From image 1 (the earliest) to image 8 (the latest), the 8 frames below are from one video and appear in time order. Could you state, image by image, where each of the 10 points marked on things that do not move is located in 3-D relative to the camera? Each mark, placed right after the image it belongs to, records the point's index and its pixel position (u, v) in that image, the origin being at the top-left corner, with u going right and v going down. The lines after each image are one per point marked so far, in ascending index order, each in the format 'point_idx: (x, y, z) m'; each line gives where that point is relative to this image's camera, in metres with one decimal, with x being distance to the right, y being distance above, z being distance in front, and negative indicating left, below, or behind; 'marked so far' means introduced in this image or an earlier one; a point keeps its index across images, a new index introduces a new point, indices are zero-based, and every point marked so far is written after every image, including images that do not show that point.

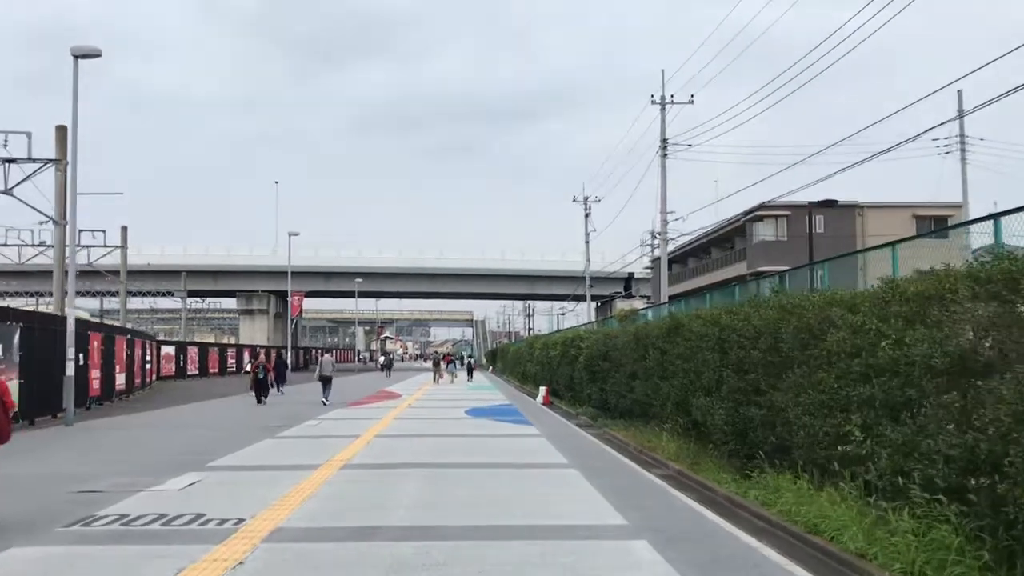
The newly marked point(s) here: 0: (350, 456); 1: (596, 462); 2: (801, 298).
0: (-2.5, -2.6, +14.9) m
1: (+1.3, -2.6, +14.6) m
2: (+3.2, -0.1, +10.9) m
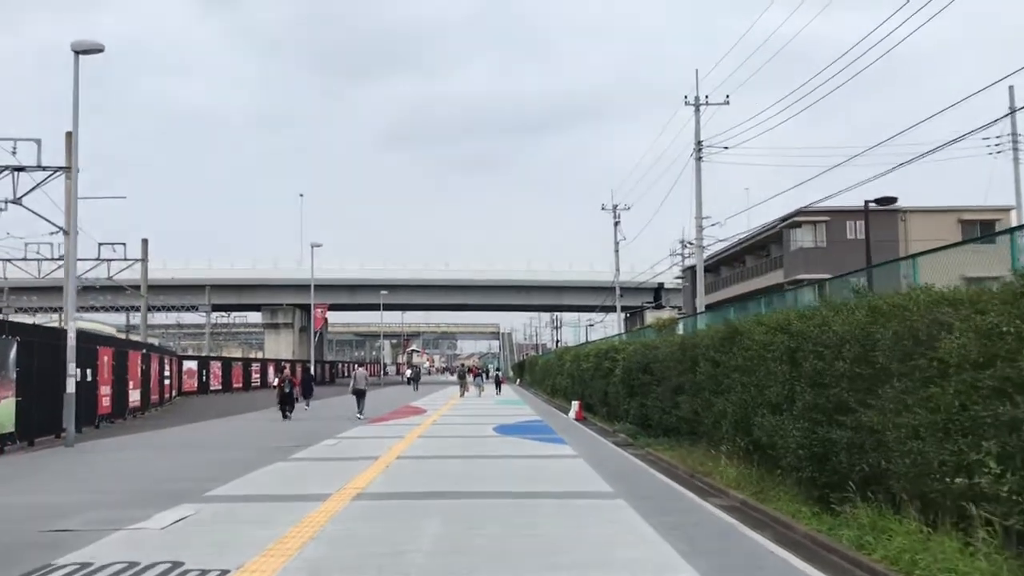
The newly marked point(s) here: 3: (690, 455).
0: (-2.0, -2.7, +13.2) m
1: (+1.8, -2.7, +12.8) m
2: (+3.6, -0.1, +9.1) m
3: (+3.0, -2.9, +16.3) m
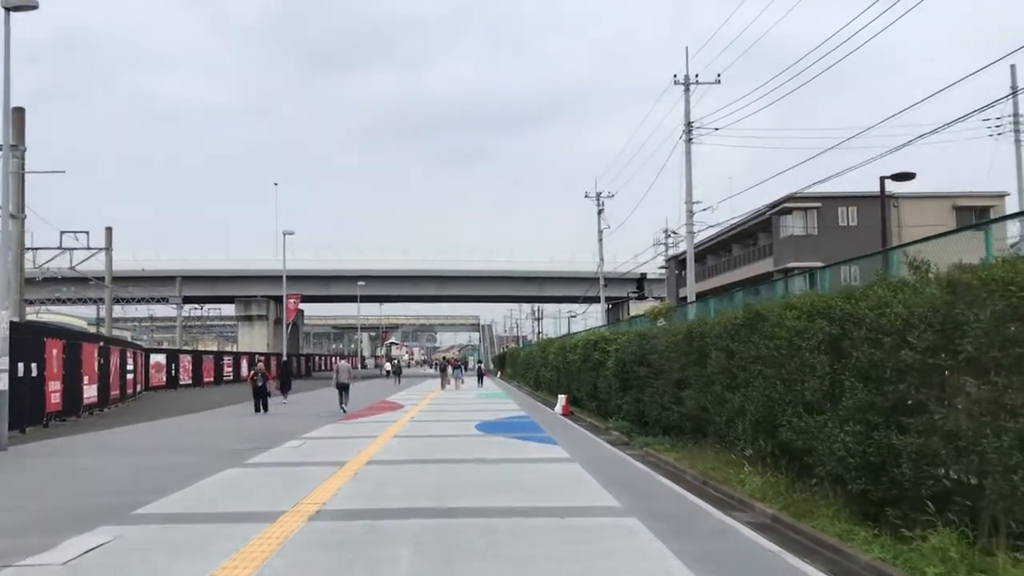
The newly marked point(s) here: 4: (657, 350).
0: (-2.2, -2.4, +11.2) m
1: (+1.7, -2.4, +10.9) m
2: (+3.5, +0.1, +7.2) m
3: (+2.8, -2.6, +14.5) m
4: (+2.8, -1.2, +18.8) m
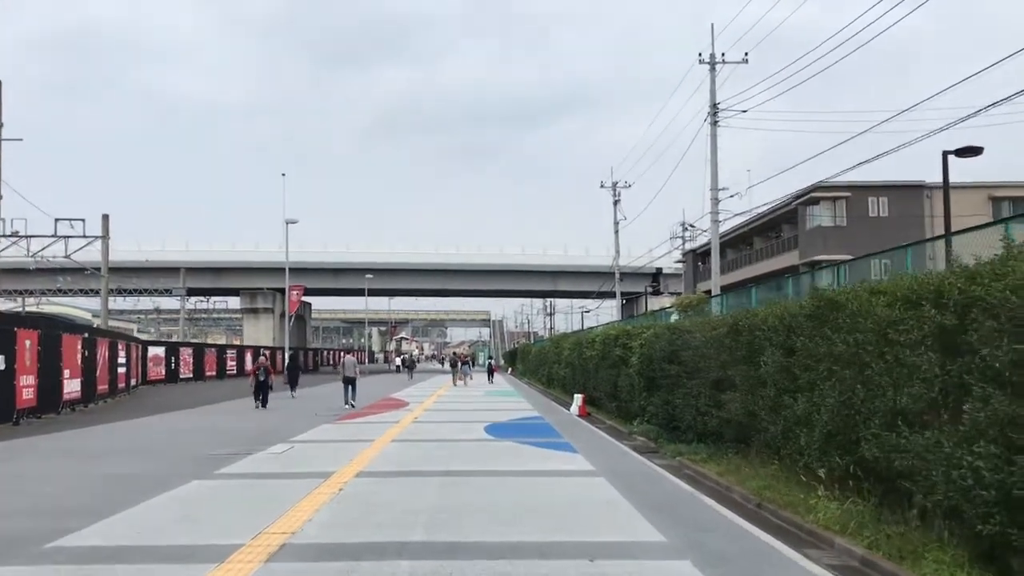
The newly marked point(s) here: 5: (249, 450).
0: (-2.0, -2.2, +9.0) m
1: (+1.8, -2.2, +8.6) m
2: (+3.7, +0.3, +4.9) m
3: (+3.0, -2.4, +12.2) m
4: (+3.1, -1.0, +16.6) m
5: (-4.4, -2.7, +16.3) m
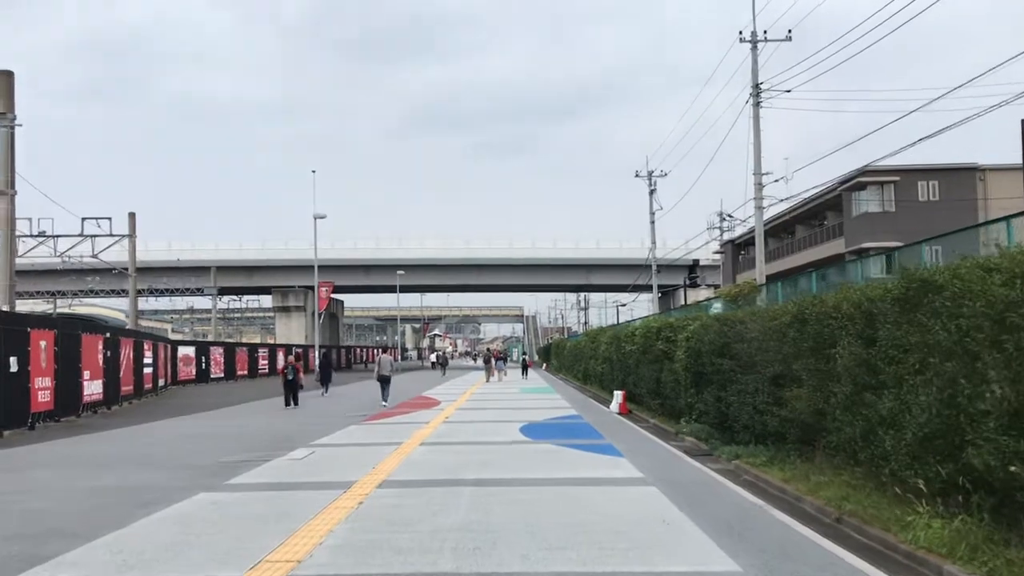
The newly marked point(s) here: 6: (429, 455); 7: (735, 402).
0: (-1.7, -2.1, +7.7) m
1: (+2.1, -2.1, +7.2) m
2: (+3.8, +0.5, +3.4) m
3: (+3.4, -2.2, +10.7) m
4: (+3.6, -0.8, +15.1) m
5: (-3.8, -2.6, +15.1) m
6: (-1.3, -2.5, +14.6) m
7: (+3.6, -1.8, +15.6) m
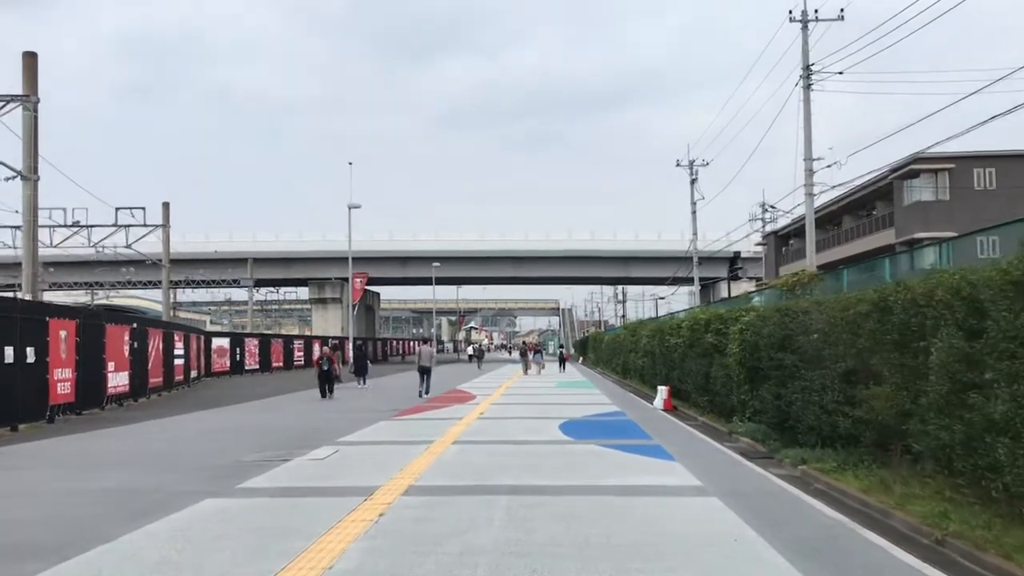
0: (-1.4, -1.9, +6.5) m
1: (+2.4, -1.9, +5.8) m
2: (+4.0, +0.6, +2.0) m
3: (+3.9, -2.0, +9.3) m
4: (+4.2, -0.6, +13.6) m
5: (-3.2, -2.4, +14.0) m
6: (-0.7, -2.3, +13.4) m
7: (+4.2, -1.6, +14.2) m
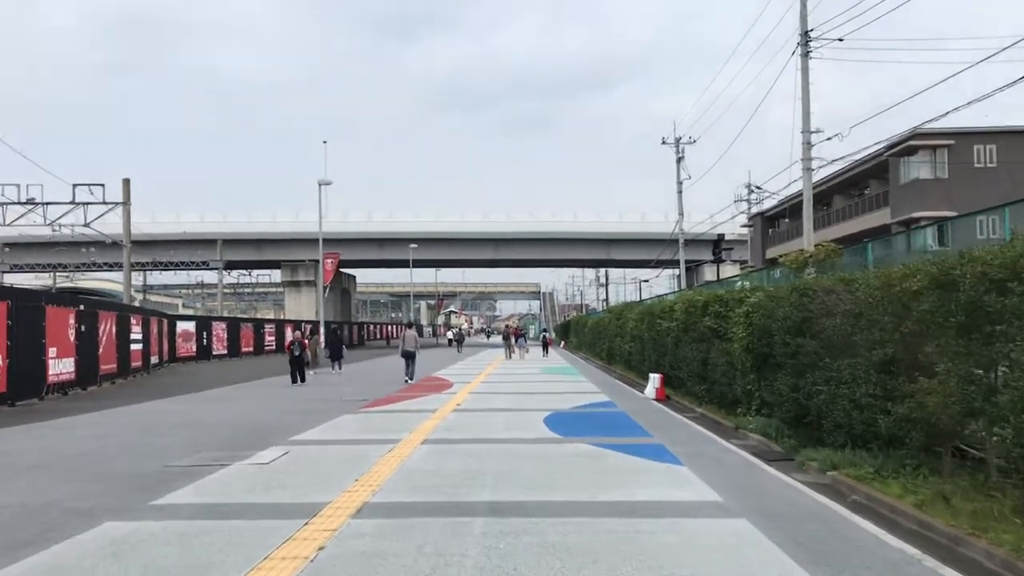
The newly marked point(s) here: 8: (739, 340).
0: (-1.5, -1.7, +4.5) m
1: (+2.3, -1.8, +3.9) m
2: (+4.0, +0.7, 0.0) m
3: (+3.7, -1.8, +7.4) m
4: (+4.0, -0.3, +11.7) m
5: (-3.5, -2.1, +11.9) m
6: (-1.0, -2.0, +11.4) m
7: (+3.9, -1.3, +12.3) m
8: (+3.8, -0.9, +16.3) m
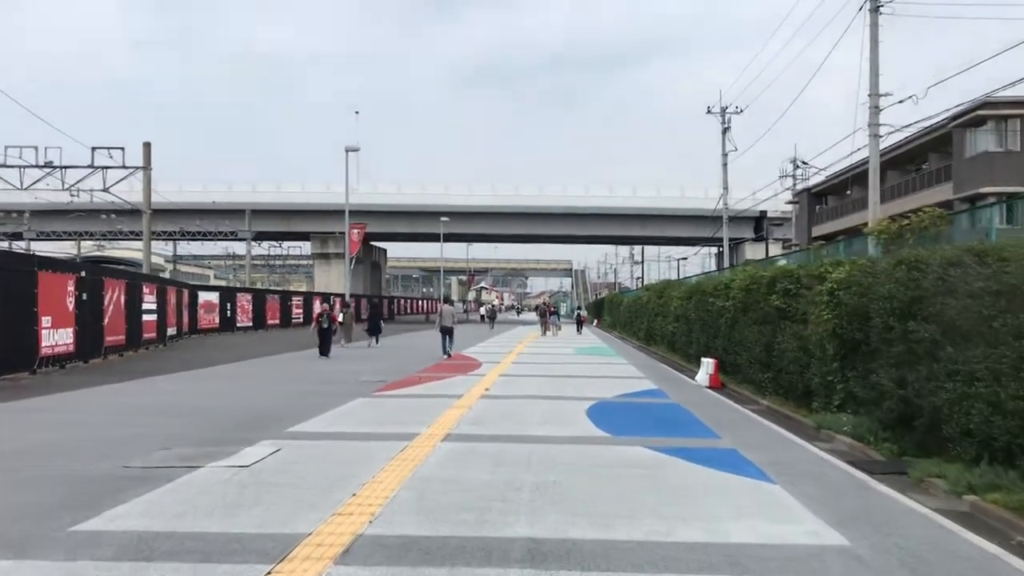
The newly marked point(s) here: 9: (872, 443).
0: (-1.3, -1.5, +2.2) m
1: (+2.5, -1.6, +1.5) m
2: (+4.0, +0.7, -2.5) m
3: (+4.0, -1.6, +4.9) m
4: (+4.4, 0.0, +9.2) m
5: (-3.1, -1.7, +9.7) m
6: (-0.6, -1.7, +9.1) m
7: (+4.3, -1.0, +9.8) m
8: (+4.4, -0.5, +13.8) m
9: (+4.2, -1.8, +11.4) m
